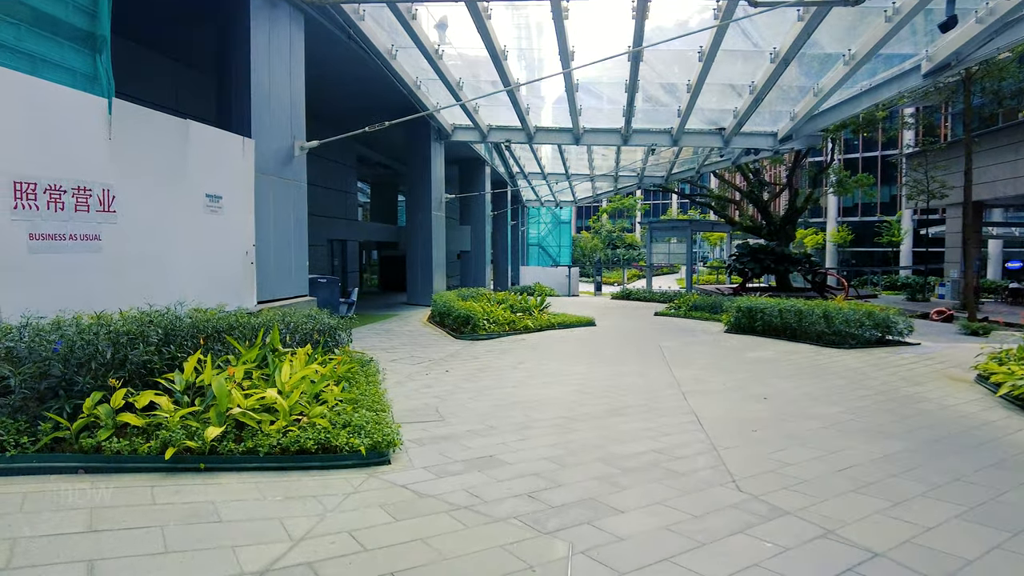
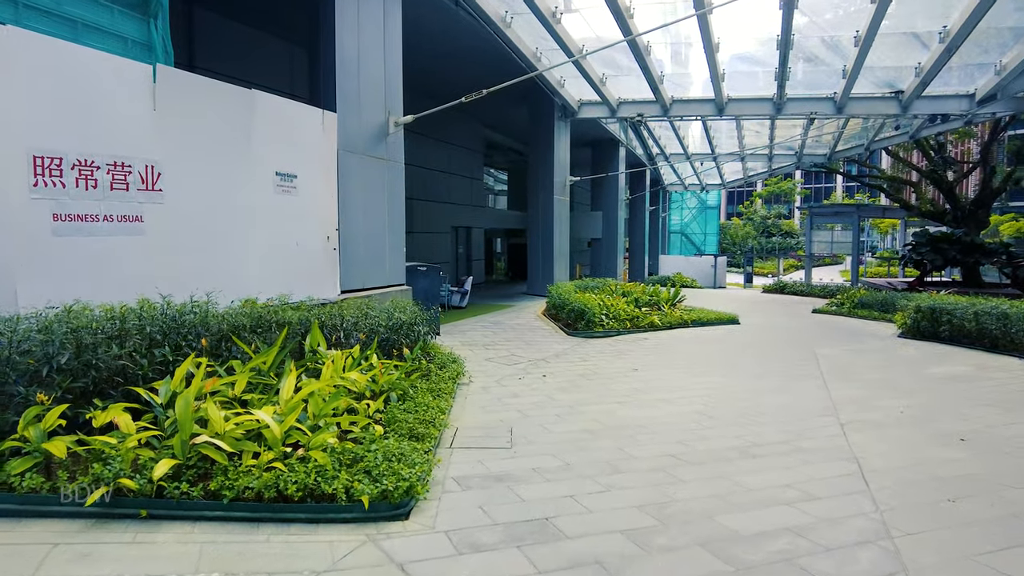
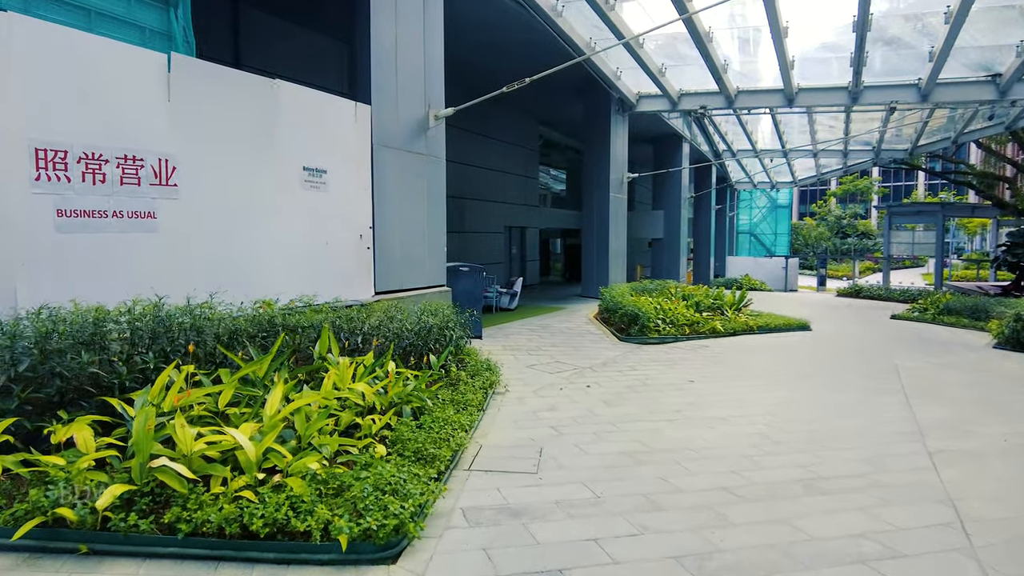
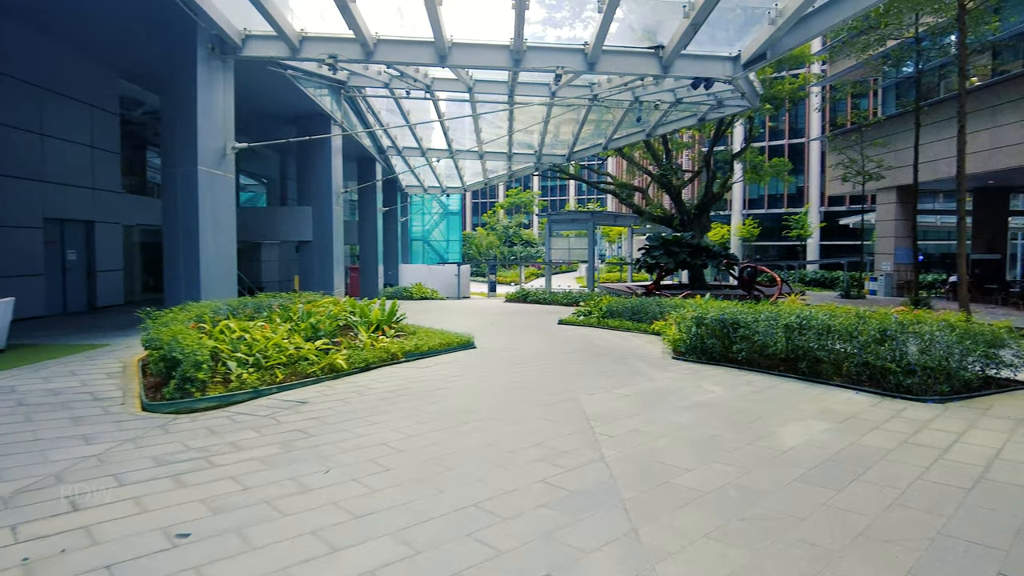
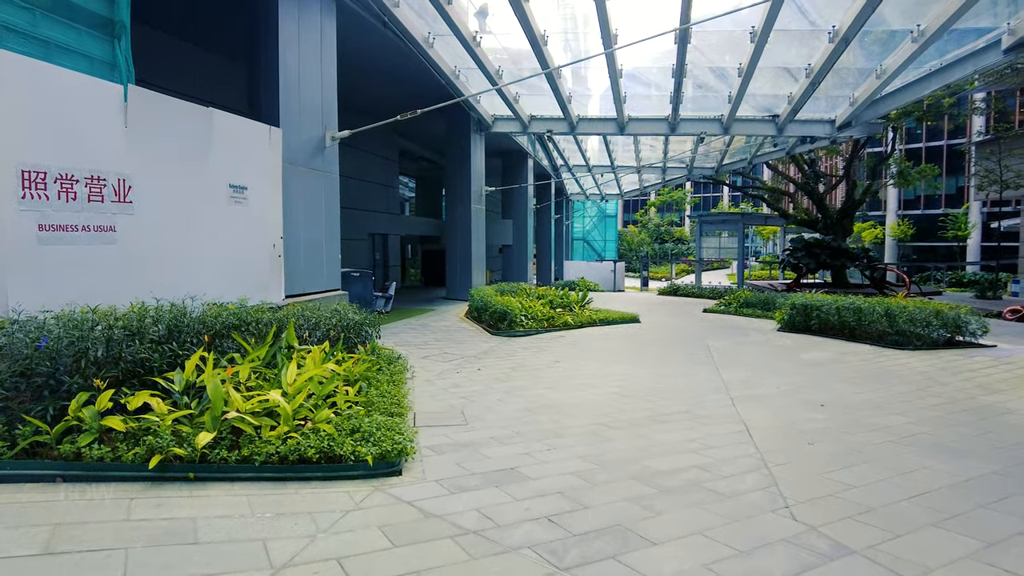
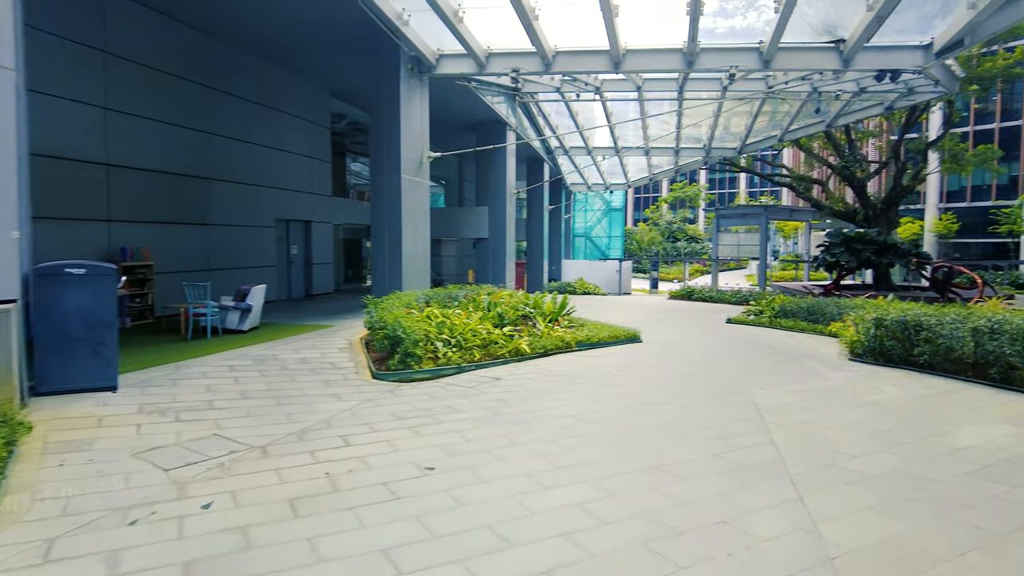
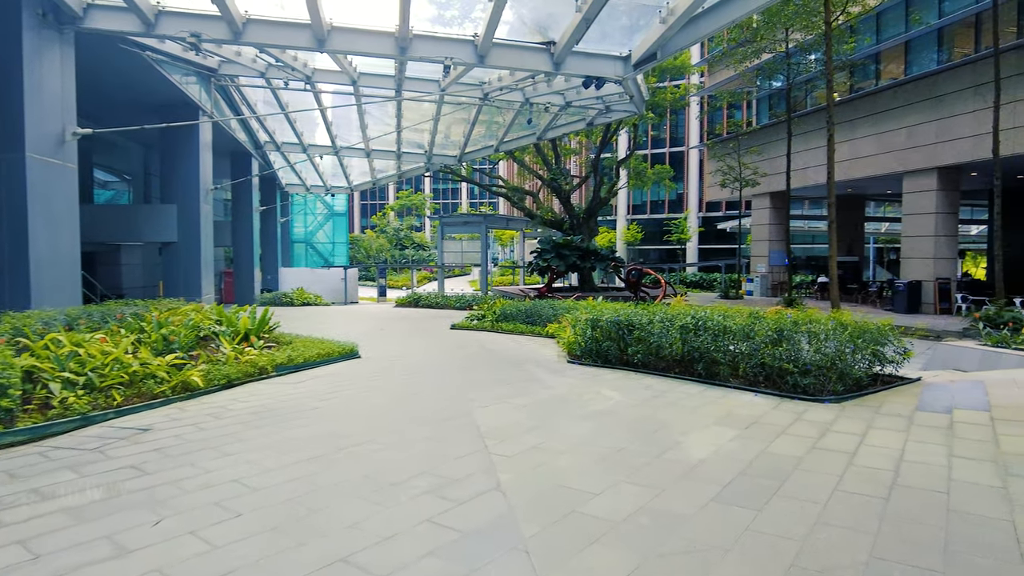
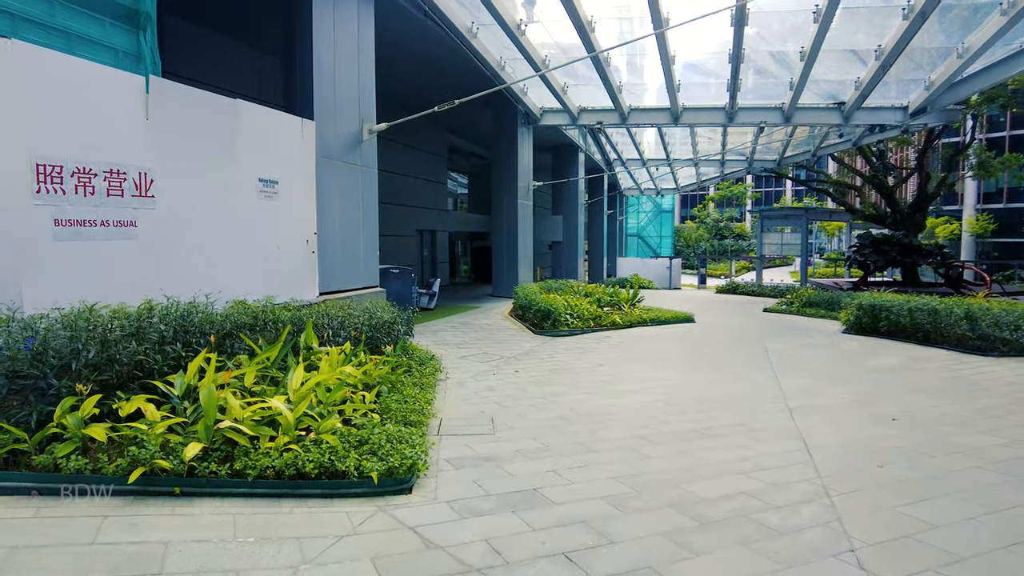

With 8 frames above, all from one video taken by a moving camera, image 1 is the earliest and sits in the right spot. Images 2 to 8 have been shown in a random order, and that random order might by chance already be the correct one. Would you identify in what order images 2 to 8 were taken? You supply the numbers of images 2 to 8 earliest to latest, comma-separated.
5, 8, 2, 3, 6, 4, 7
